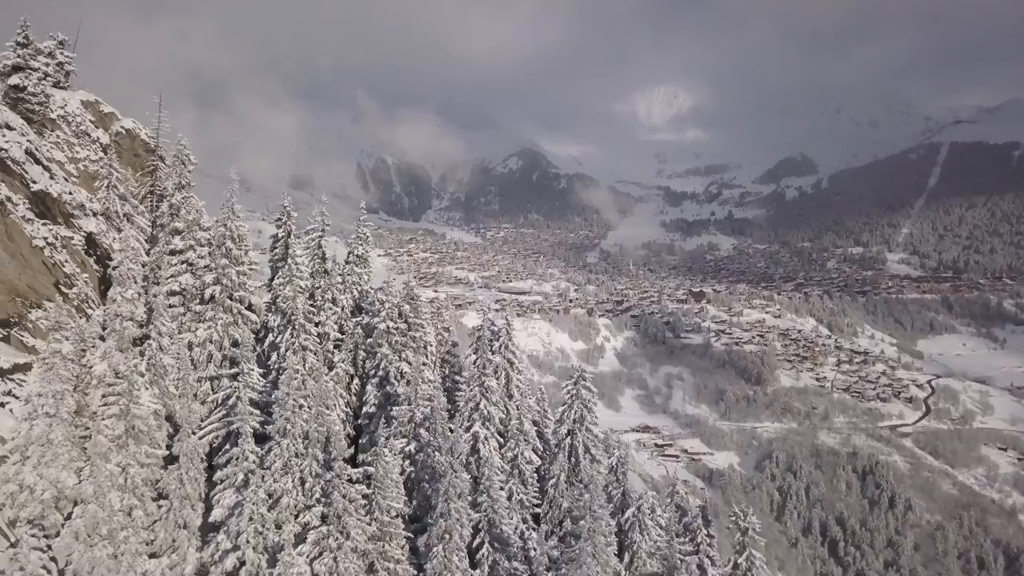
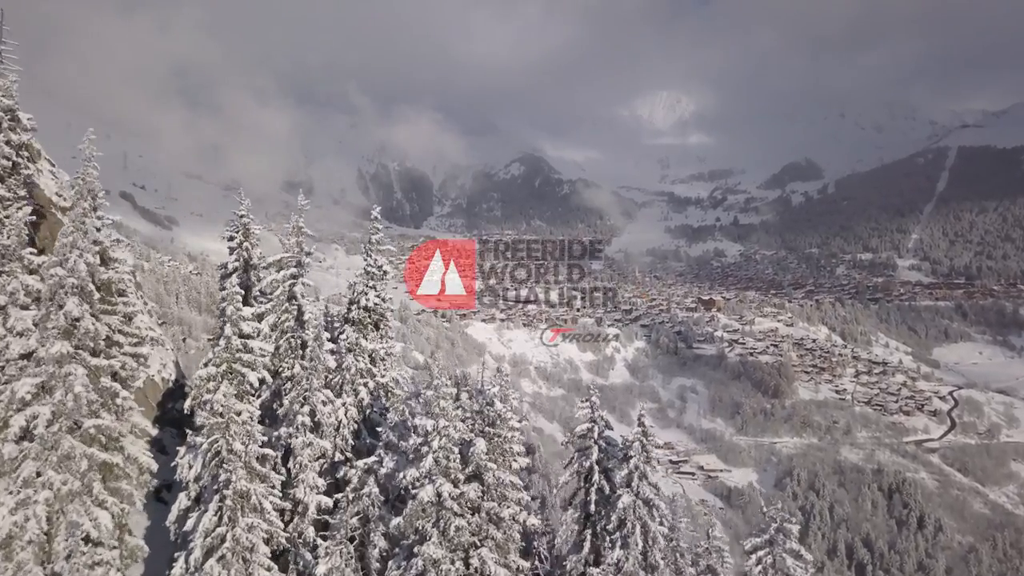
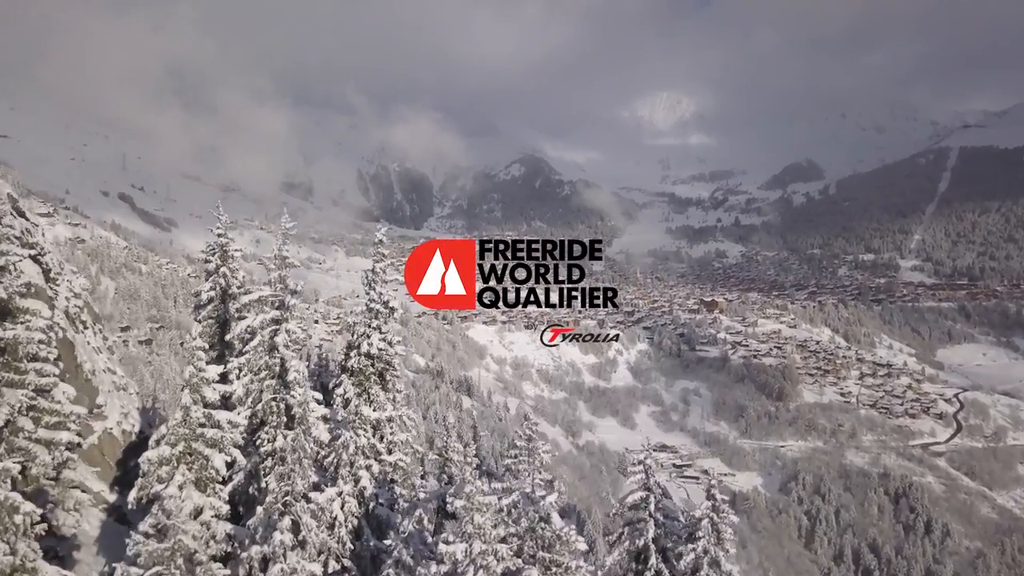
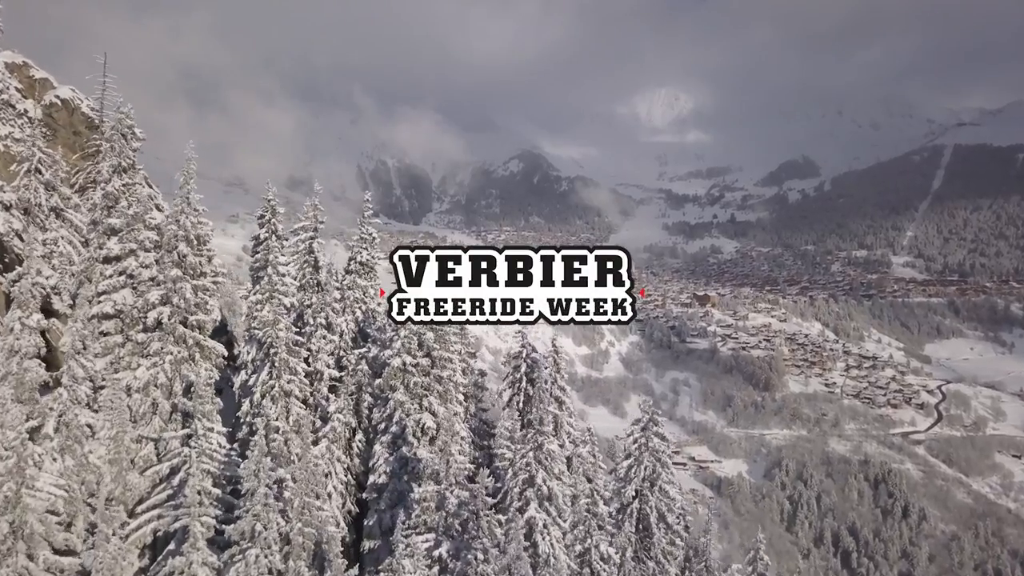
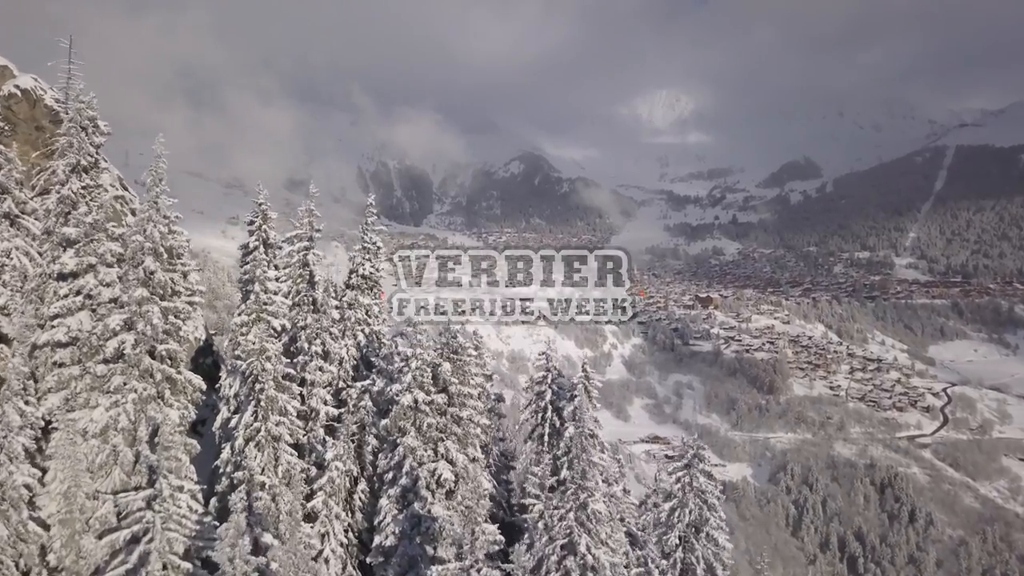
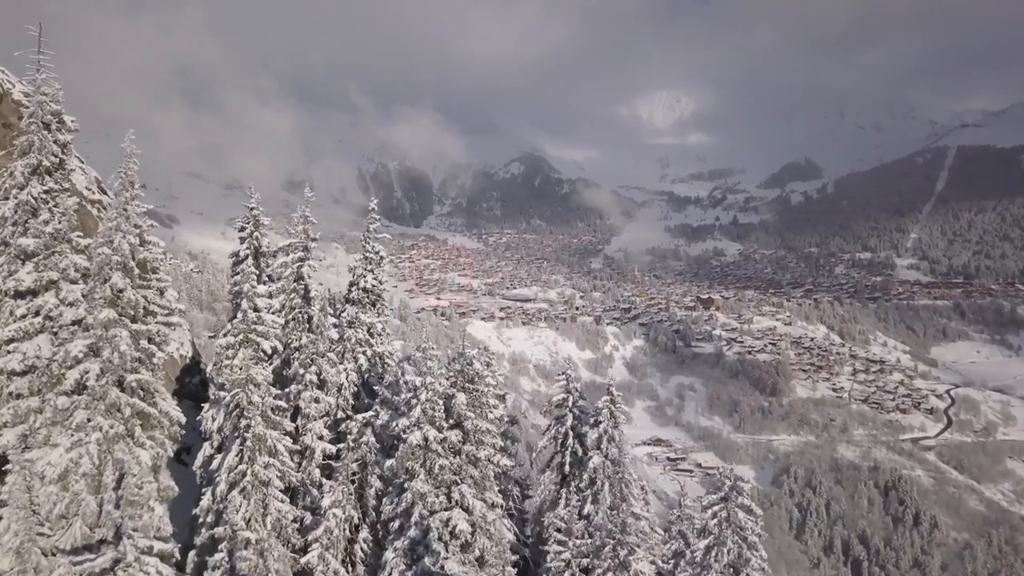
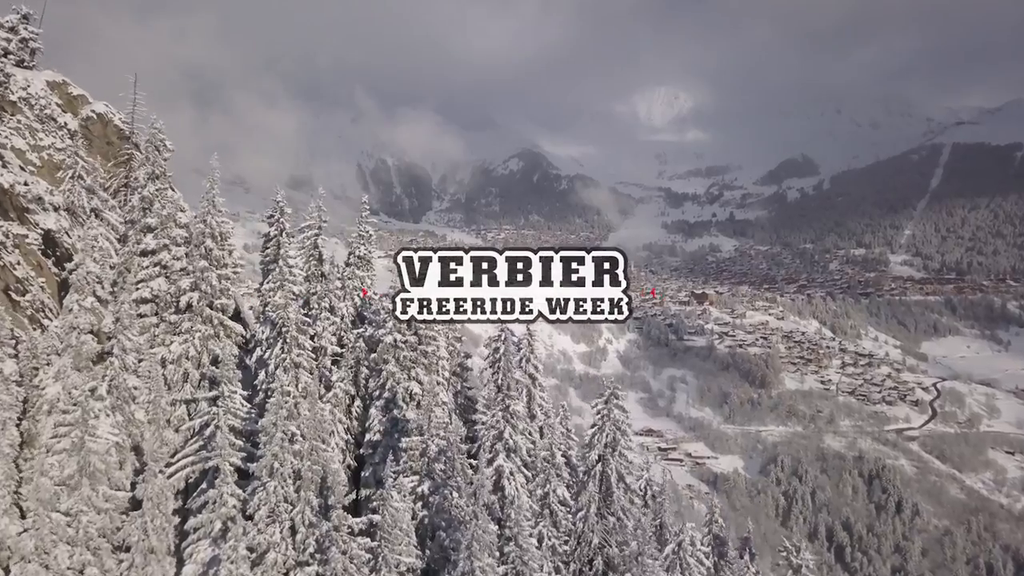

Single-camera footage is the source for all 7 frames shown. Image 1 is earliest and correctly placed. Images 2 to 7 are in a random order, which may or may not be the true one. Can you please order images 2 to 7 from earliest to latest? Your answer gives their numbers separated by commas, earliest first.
7, 4, 5, 6, 2, 3
